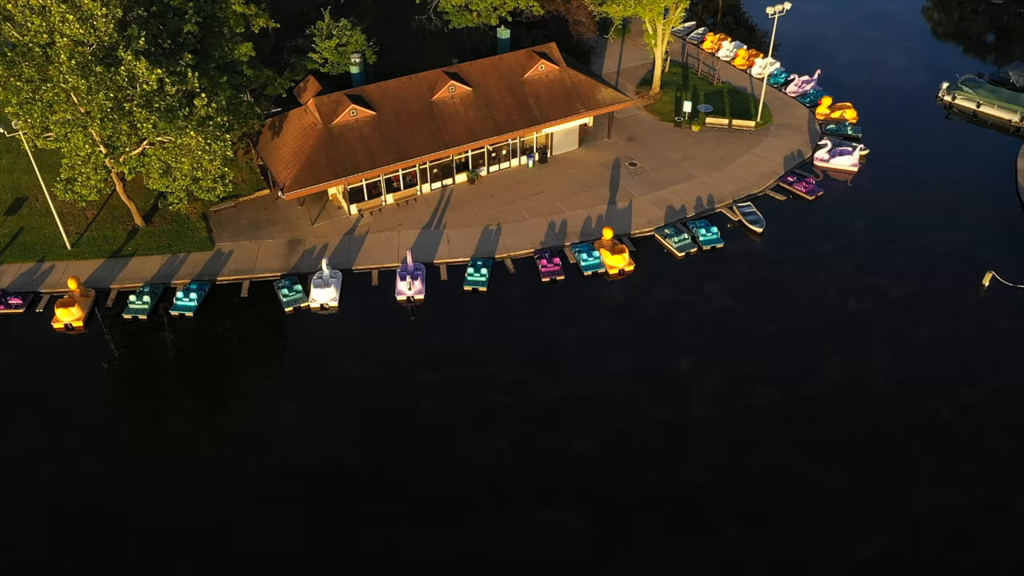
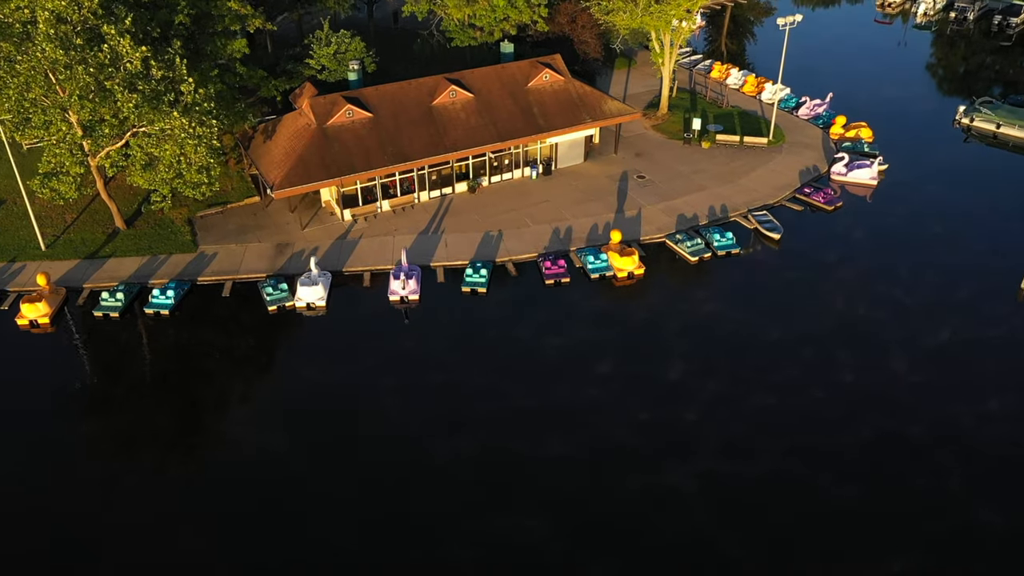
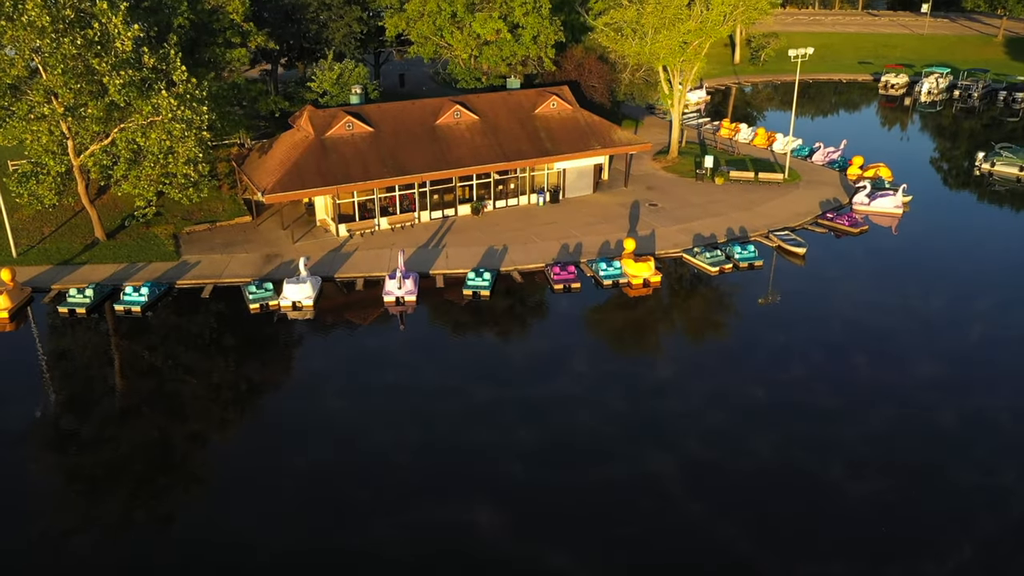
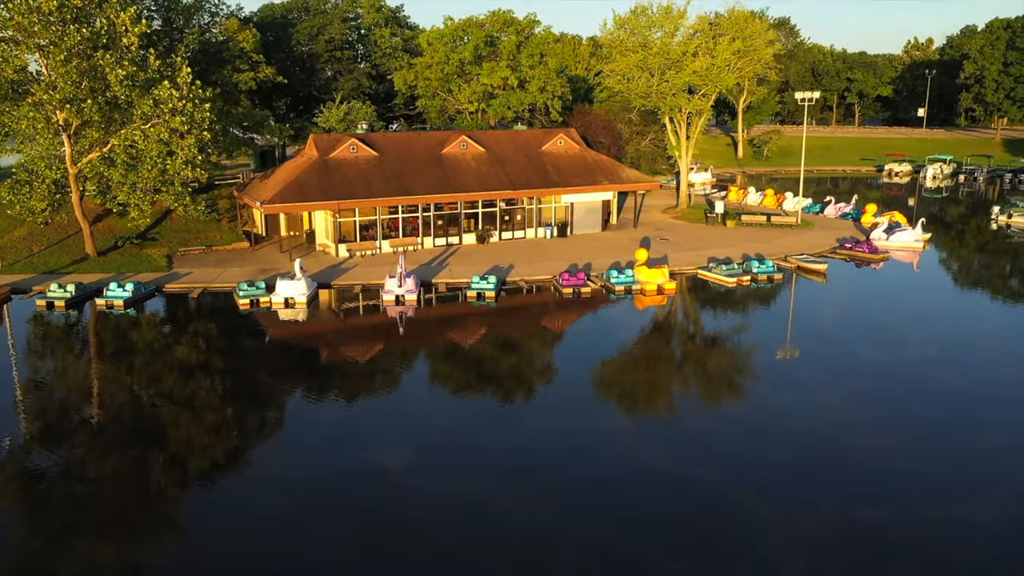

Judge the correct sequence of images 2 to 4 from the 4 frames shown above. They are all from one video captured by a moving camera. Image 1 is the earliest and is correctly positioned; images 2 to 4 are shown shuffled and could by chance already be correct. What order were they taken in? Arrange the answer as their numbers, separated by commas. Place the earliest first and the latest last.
2, 3, 4
